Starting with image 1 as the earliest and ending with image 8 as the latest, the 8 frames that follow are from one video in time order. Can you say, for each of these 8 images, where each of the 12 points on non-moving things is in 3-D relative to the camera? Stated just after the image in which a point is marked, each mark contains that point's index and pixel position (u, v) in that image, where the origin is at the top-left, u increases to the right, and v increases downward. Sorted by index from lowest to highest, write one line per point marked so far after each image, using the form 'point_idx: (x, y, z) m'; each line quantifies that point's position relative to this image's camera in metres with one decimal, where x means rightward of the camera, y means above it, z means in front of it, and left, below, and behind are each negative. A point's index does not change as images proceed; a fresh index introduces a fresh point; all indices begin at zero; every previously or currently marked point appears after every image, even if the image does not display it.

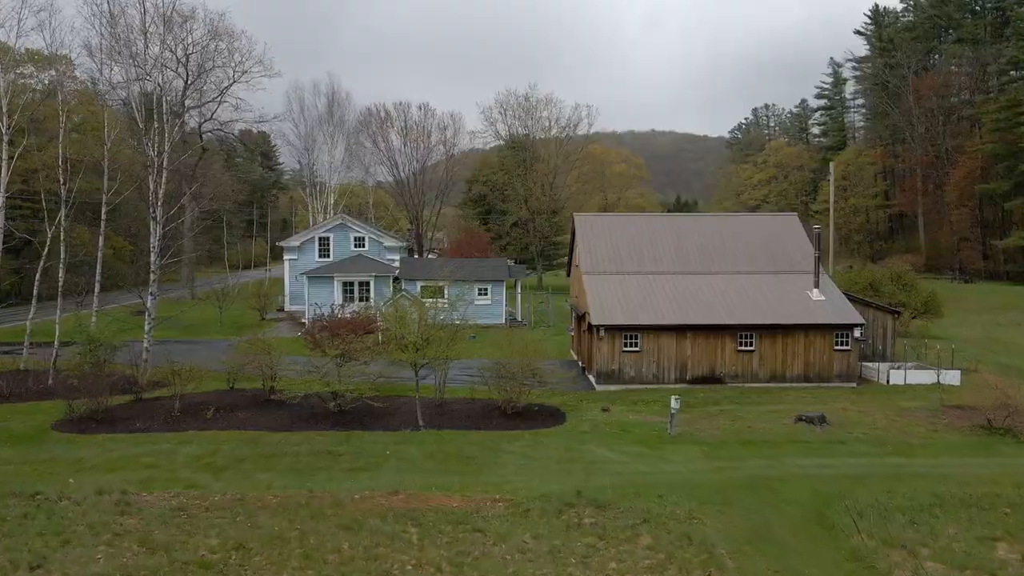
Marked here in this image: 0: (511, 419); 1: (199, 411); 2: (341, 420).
0: (0.0, -4.3, +17.2) m
1: (-10.5, -4.1, +17.5) m
2: (-5.5, -4.2, +16.7) m
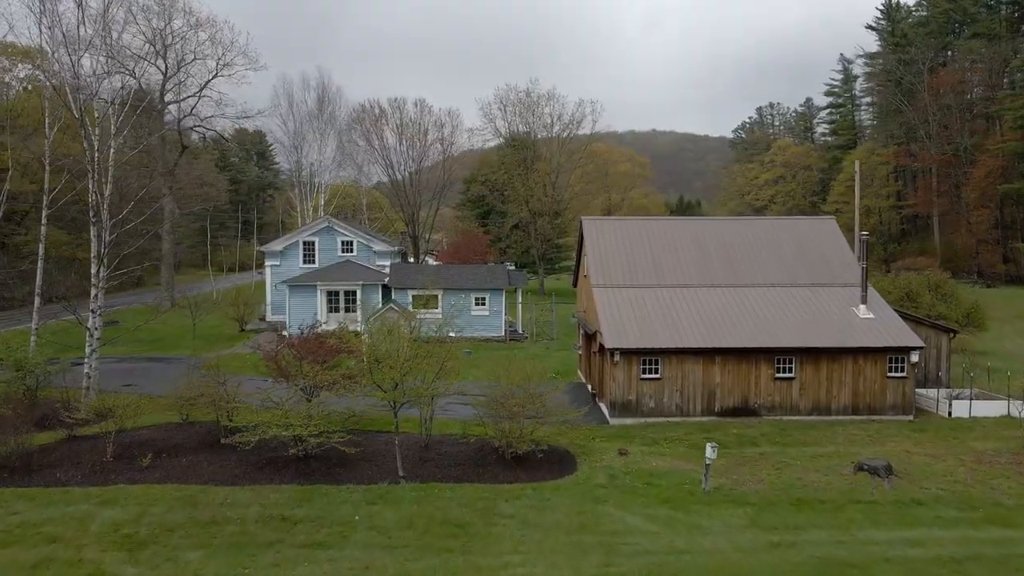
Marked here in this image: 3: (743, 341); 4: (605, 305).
0: (0.0, -4.9, +14.3) m
1: (-10.6, -4.7, +14.6) m
2: (-5.5, -4.8, +13.8) m
3: (+7.8, -1.7, +17.8) m
4: (+3.4, -0.5, +19.2) m
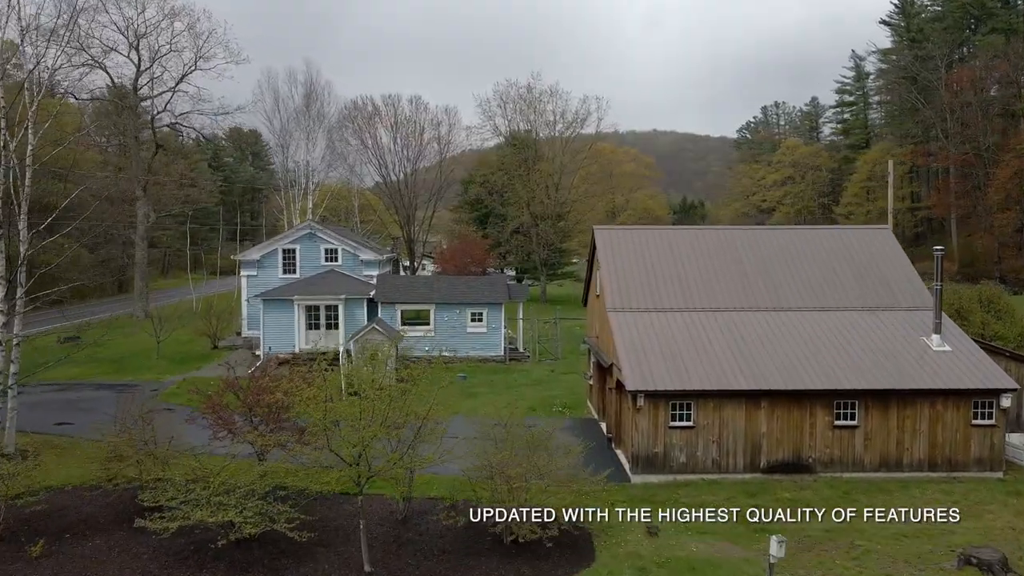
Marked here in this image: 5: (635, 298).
0: (-0.1, -5.7, +11.0) m
1: (-10.6, -5.5, +11.4) m
2: (-5.5, -5.6, +10.5) m
3: (+7.8, -2.5, +14.6) m
4: (+3.4, -1.3, +16.0) m
5: (+4.0, -0.2, +17.1) m
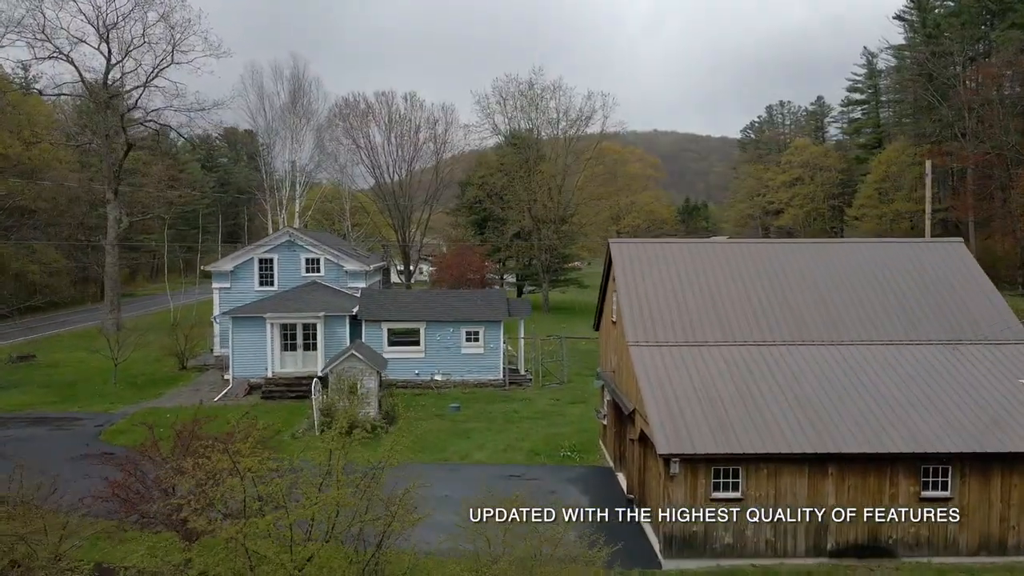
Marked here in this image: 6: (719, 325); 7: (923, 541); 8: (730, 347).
0: (-0.1, -6.4, +8.0) m
1: (-10.6, -6.2, +8.3) m
2: (-5.5, -6.3, +7.5) m
3: (+7.8, -3.2, +11.5) m
4: (+3.4, -2.0, +12.9) m
5: (+4.0, -1.0, +14.0) m
6: (+5.6, -1.0, +14.1) m
7: (+9.0, -5.5, +11.4) m
8: (+5.7, -1.5, +13.6) m
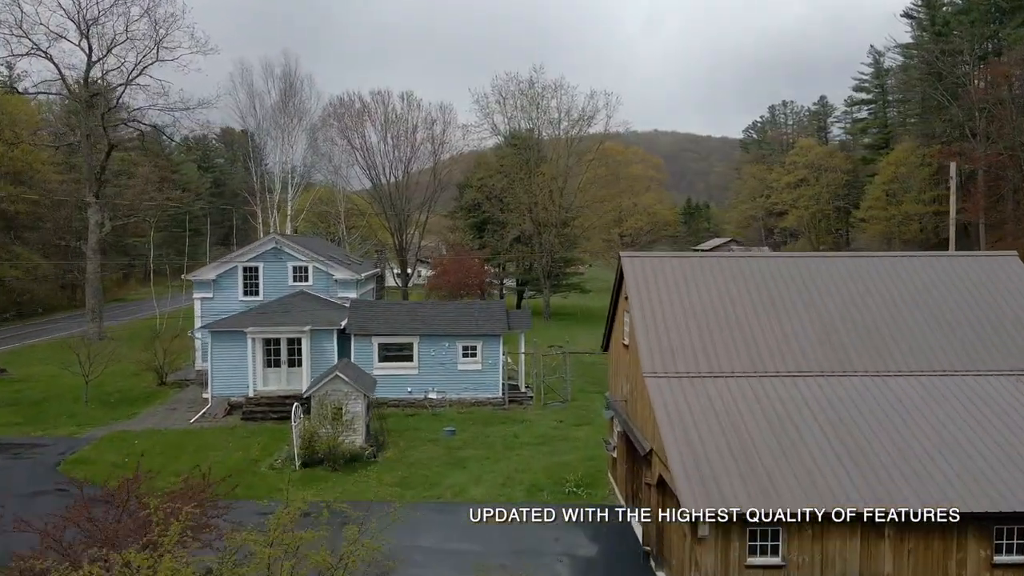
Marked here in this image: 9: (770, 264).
0: (-0.1, -6.9, +6.2) m
1: (-10.6, -6.7, +6.6) m
2: (-5.5, -6.9, +5.8) m
3: (+7.8, -3.8, +9.8) m
4: (+3.4, -2.6, +11.2) m
5: (+4.0, -1.5, +12.3) m
6: (+5.6, -1.5, +12.4) m
7: (+9.0, -6.1, +9.6) m
8: (+5.7, -2.0, +11.9) m
9: (+7.0, +0.6, +14.1) m
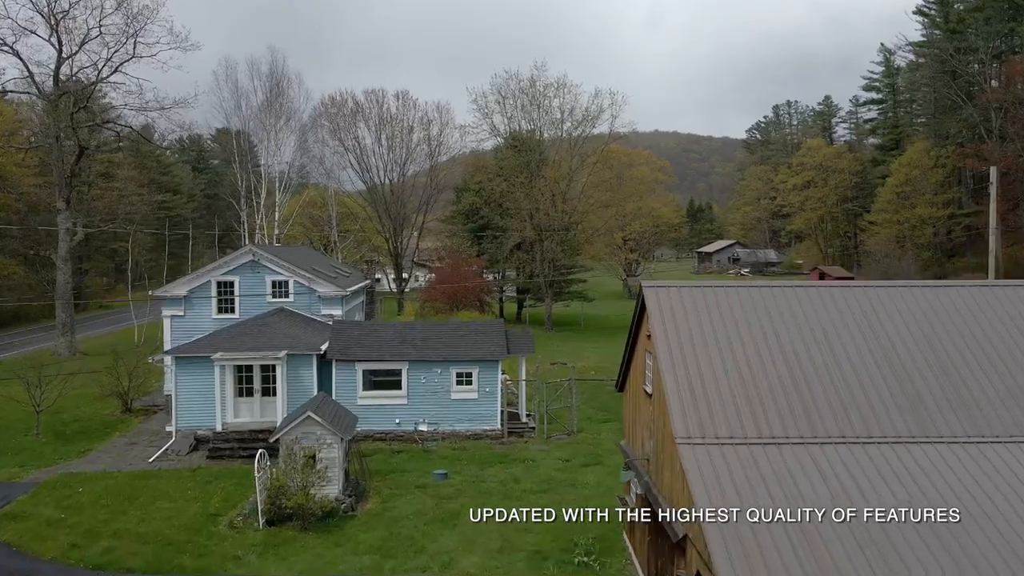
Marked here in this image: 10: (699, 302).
0: (-0.1, -7.8, +3.8) m
1: (-10.6, -7.6, +4.2) m
2: (-5.6, -7.7, +3.3) m
3: (+7.8, -4.6, +7.4) m
4: (+3.4, -3.4, +8.7) m
5: (+4.0, -2.3, +9.8) m
6: (+5.6, -2.3, +9.9) m
7: (+9.0, -6.9, +7.2) m
8: (+5.6, -2.9, +9.4) m
9: (+6.9, -0.2, +11.7) m
10: (+4.1, -0.7, +11.2) m
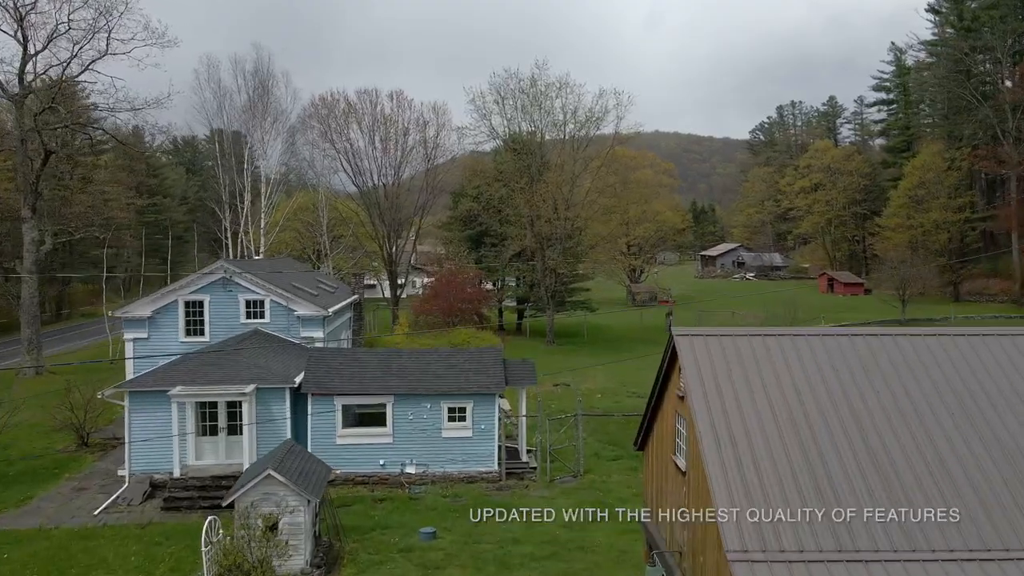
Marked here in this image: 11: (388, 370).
0: (-0.1, -8.6, +1.4) m
1: (-10.6, -8.4, +1.7) m
2: (-5.6, -8.5, +0.9) m
3: (+7.7, -5.5, +4.9) m
4: (+3.3, -4.3, +6.3) m
5: (+4.0, -3.2, +7.4) m
6: (+5.5, -3.2, +7.5) m
7: (+8.9, -7.8, +4.8) m
8: (+5.6, -3.7, +7.0) m
9: (+6.9, -1.1, +9.2) m
10: (+4.1, -1.6, +8.8) m
11: (-4.6, -3.0, +19.4) m
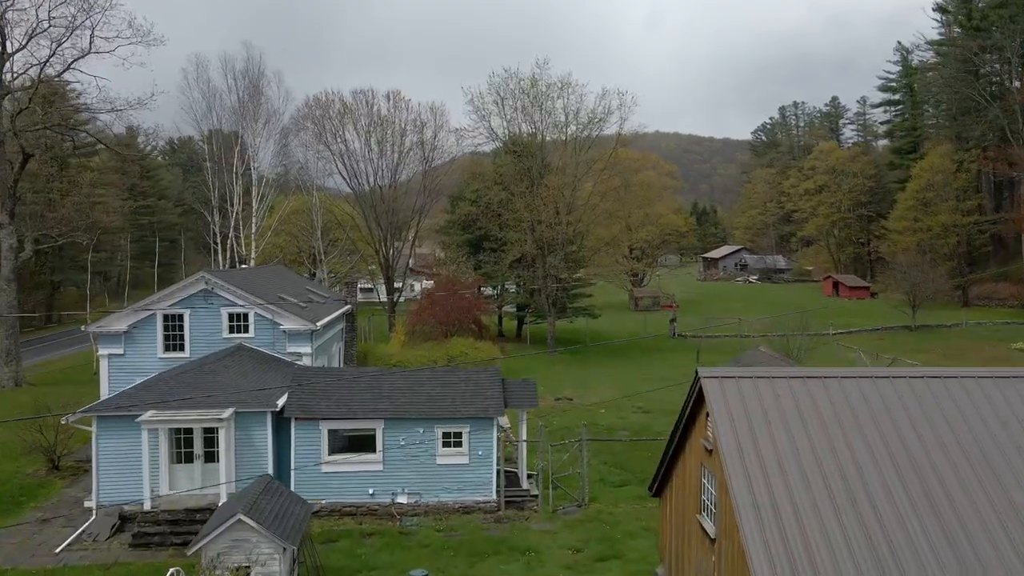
0: (-0.2, -9.2, 0.0) m
1: (-10.7, -8.9, +0.3) m
2: (-5.6, -9.1, -0.5) m
3: (+7.7, -6.0, +3.5) m
4: (+3.3, -4.8, +4.9) m
5: (+3.9, -3.7, +6.0) m
6: (+5.5, -3.7, +6.1) m
7: (+8.9, -8.3, +3.4) m
8: (+5.6, -4.3, +5.6) m
9: (+6.9, -1.6, +7.8) m
10: (+4.0, -2.1, +7.4) m
11: (-4.6, -3.6, +18.0) m
